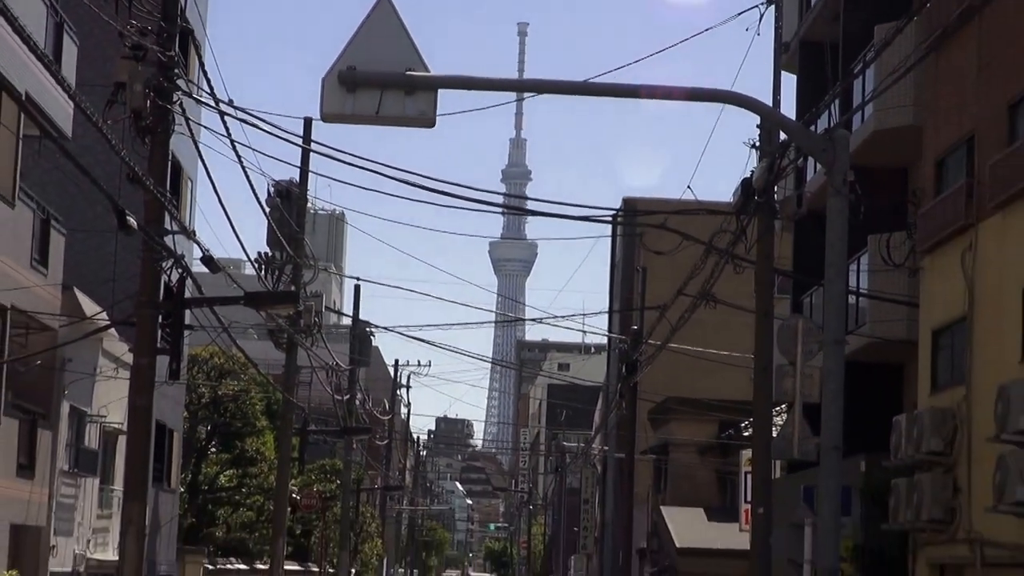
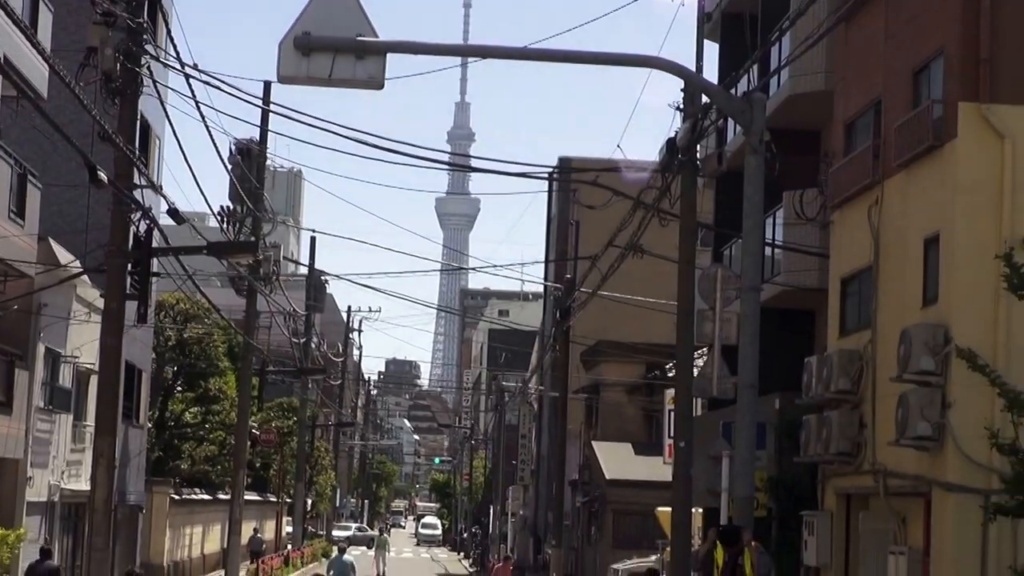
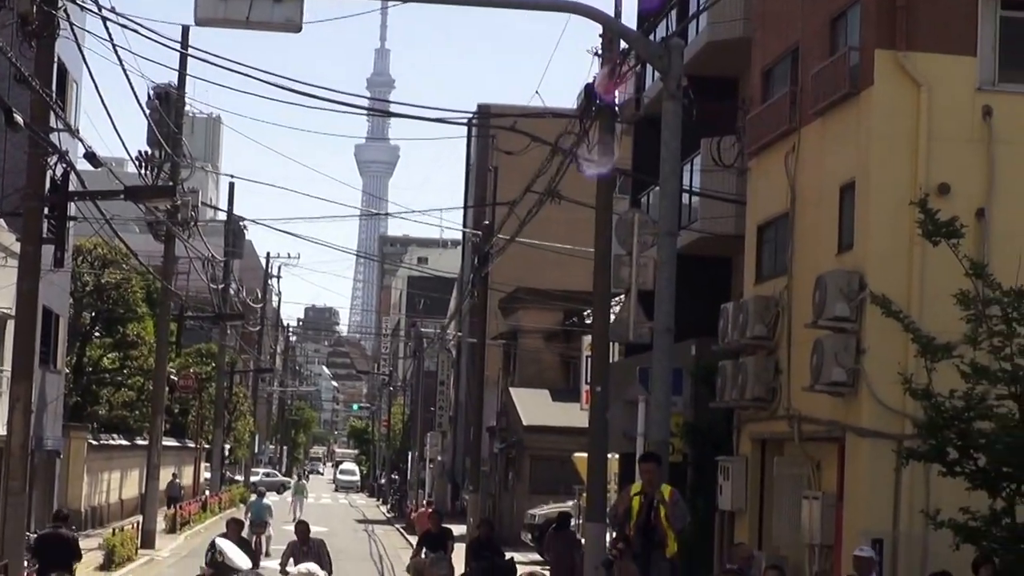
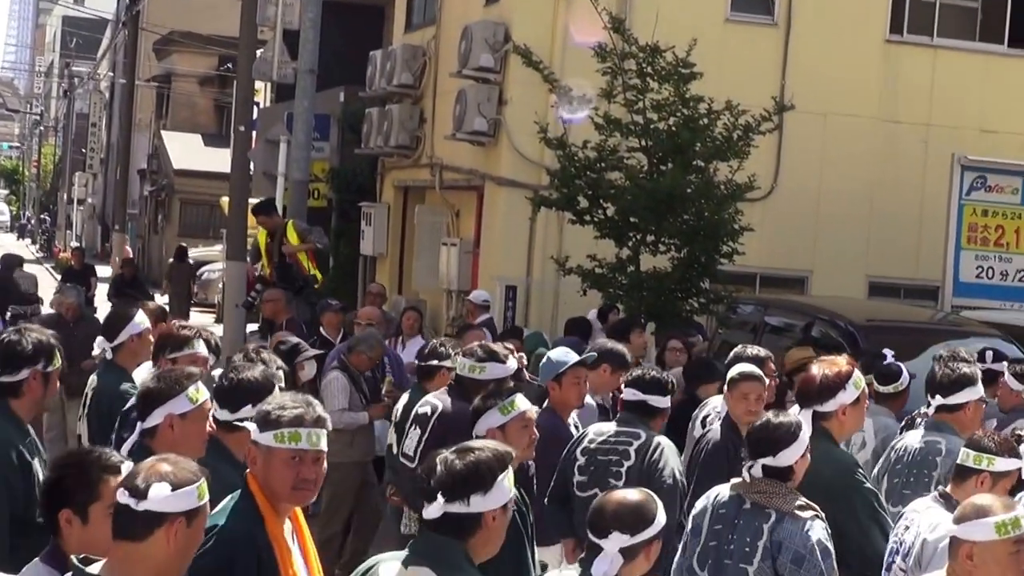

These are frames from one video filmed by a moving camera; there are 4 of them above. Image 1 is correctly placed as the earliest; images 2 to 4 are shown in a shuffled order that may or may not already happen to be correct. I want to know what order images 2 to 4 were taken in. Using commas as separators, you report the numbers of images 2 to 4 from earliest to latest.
2, 3, 4
